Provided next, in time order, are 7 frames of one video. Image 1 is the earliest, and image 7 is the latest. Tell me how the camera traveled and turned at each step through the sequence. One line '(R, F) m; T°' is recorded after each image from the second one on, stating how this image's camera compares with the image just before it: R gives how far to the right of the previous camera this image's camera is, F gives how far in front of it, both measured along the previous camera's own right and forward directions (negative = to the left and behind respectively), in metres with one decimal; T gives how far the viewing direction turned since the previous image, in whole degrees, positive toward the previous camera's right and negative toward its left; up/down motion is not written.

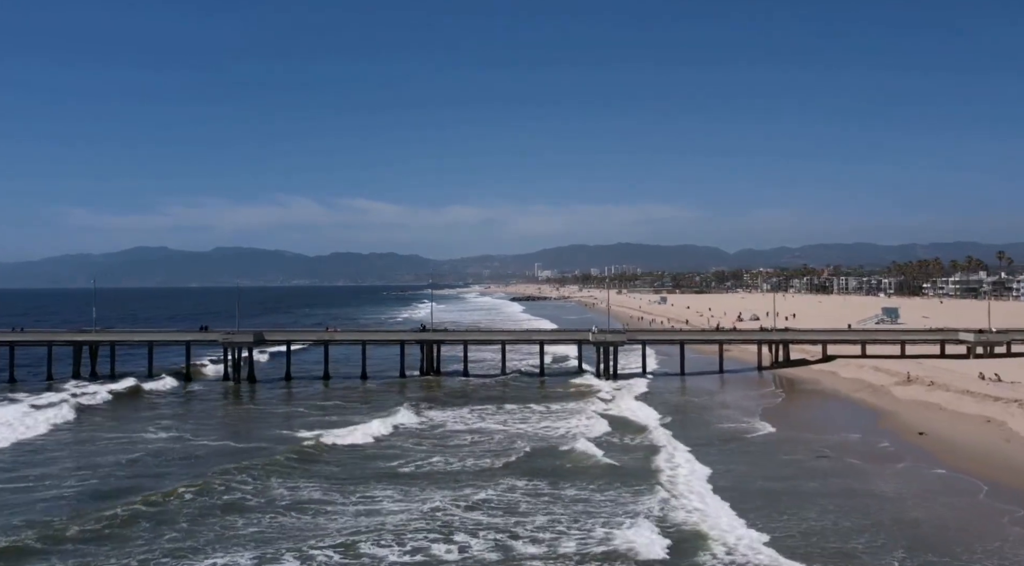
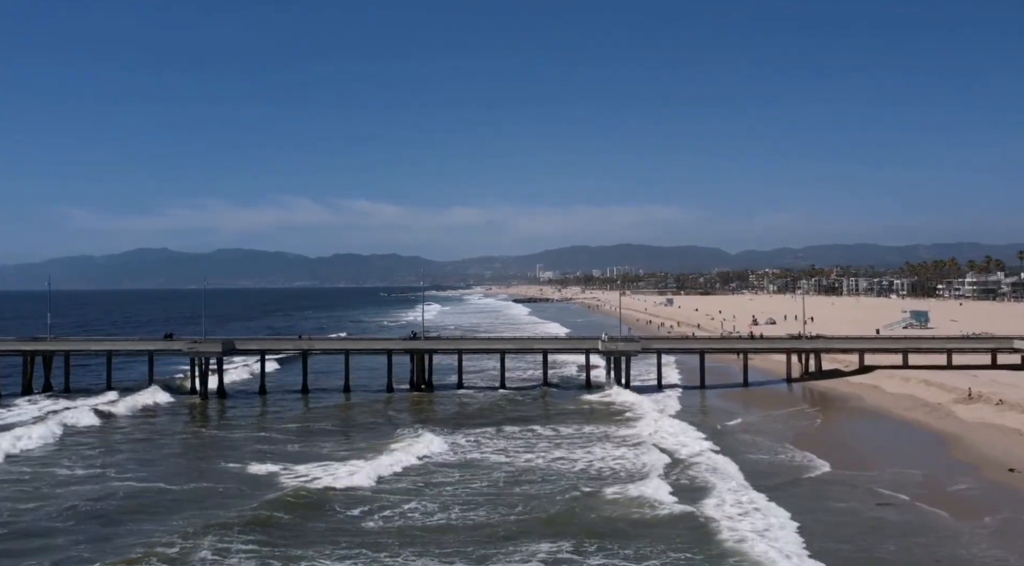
(+0.1, +3.7) m; 0°
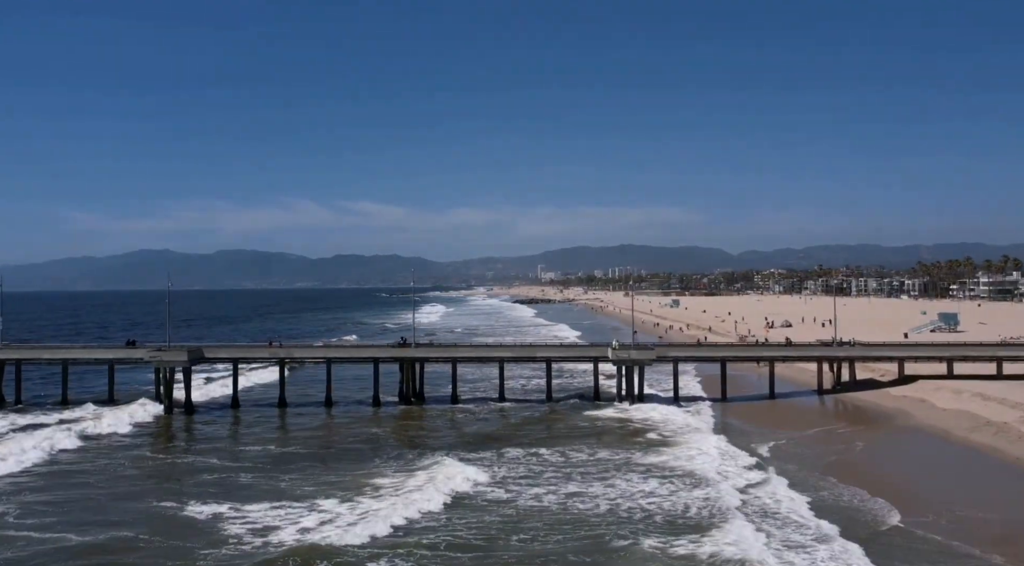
(+0.1, +3.2) m; 0°
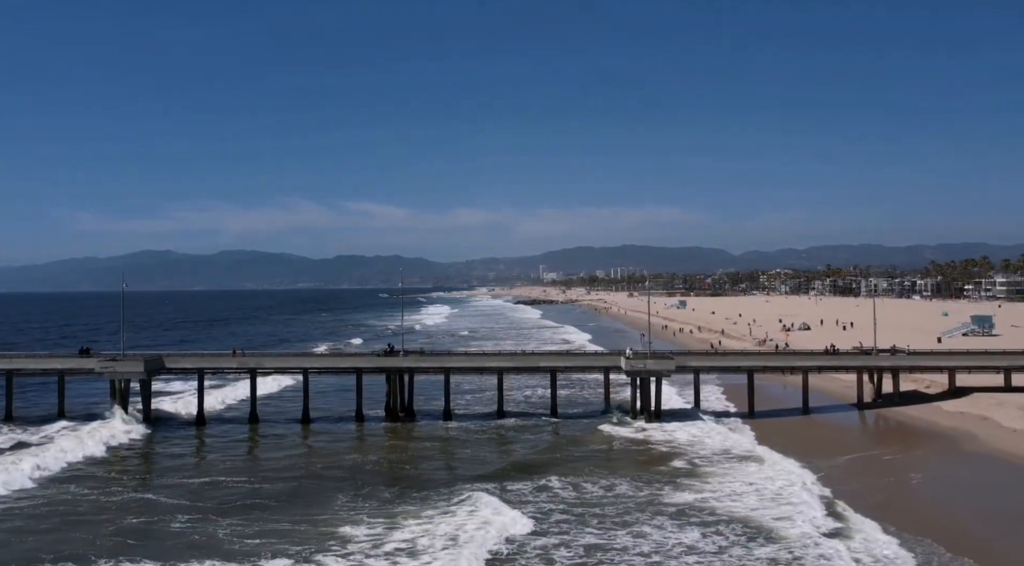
(+0.1, +3.3) m; 0°
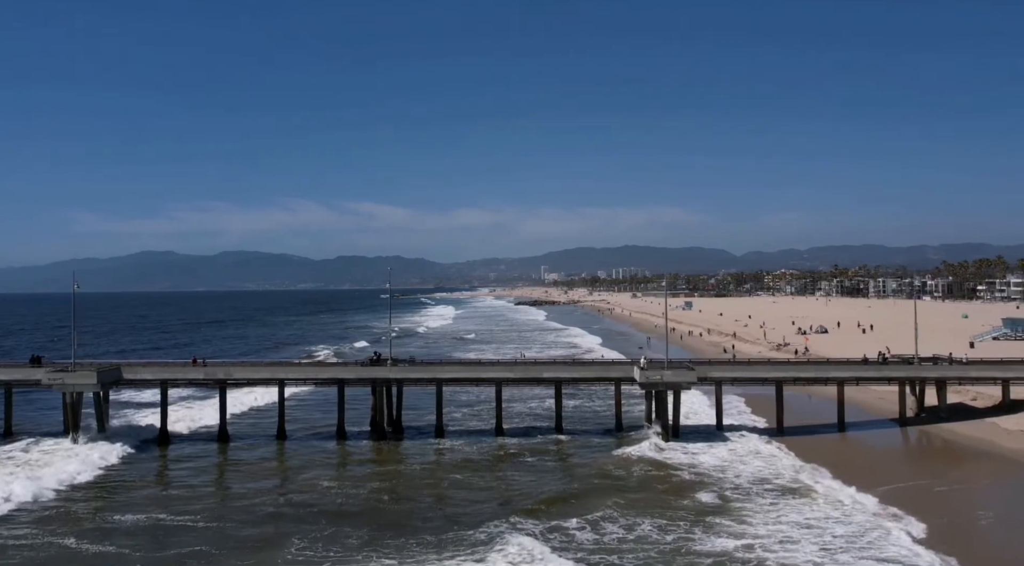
(0.0, +2.7) m; 0°
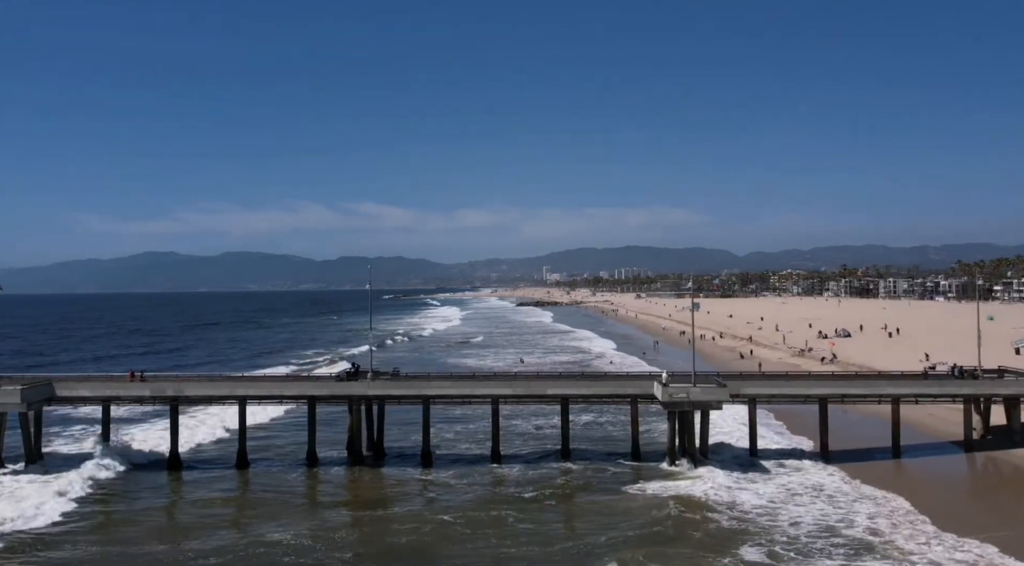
(+0.1, +3.3) m; 0°
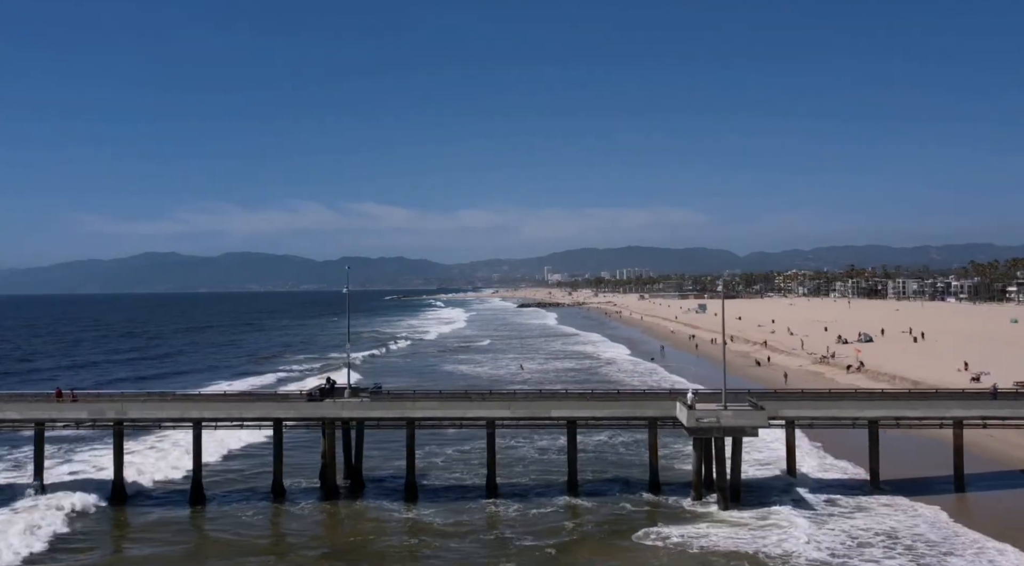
(+0.1, +2.8) m; 0°
